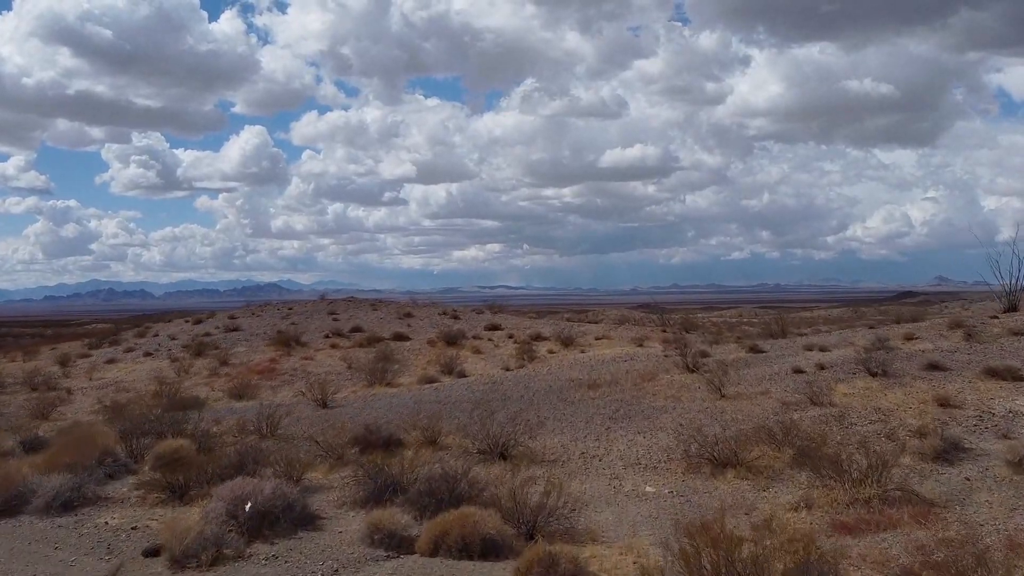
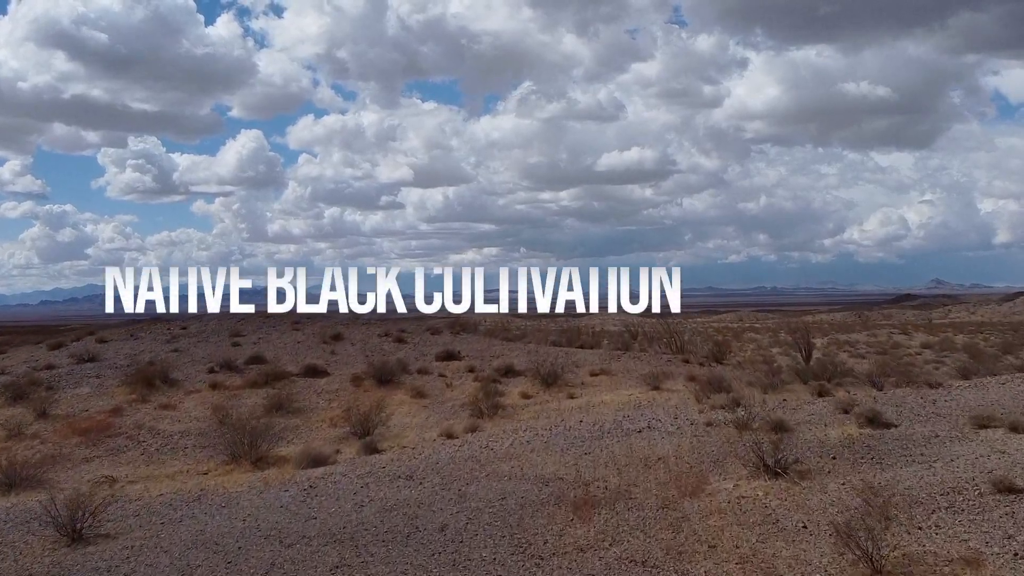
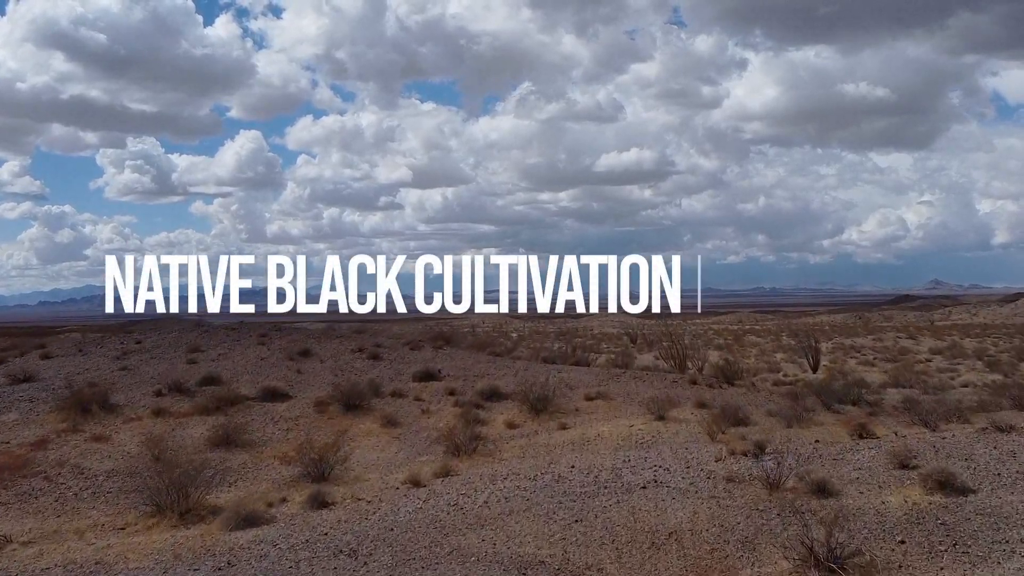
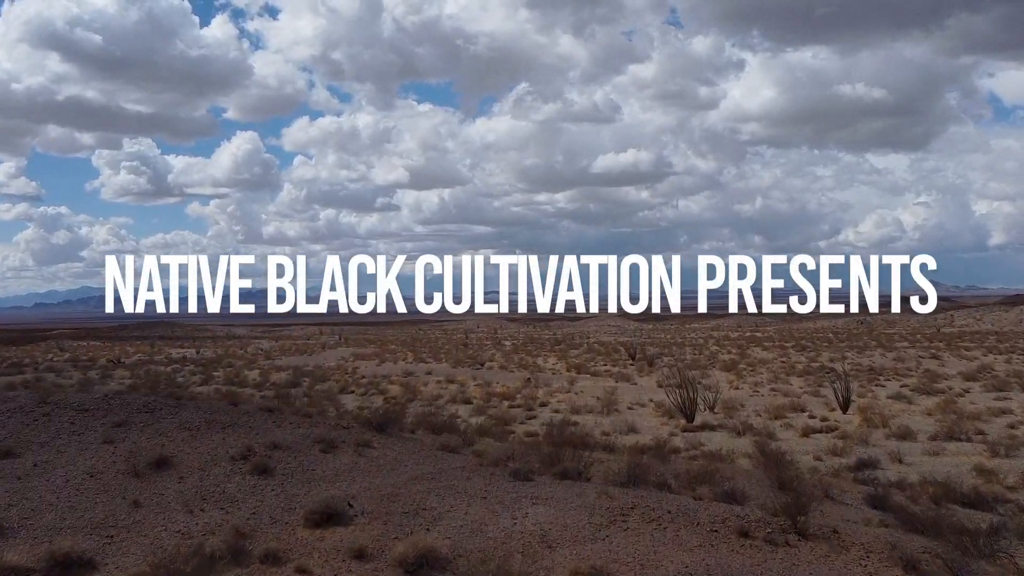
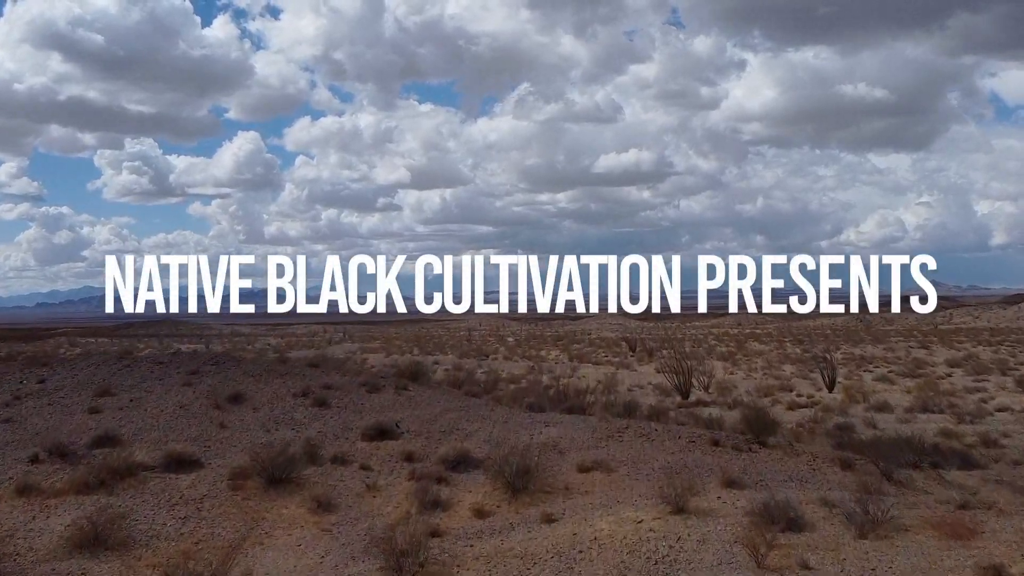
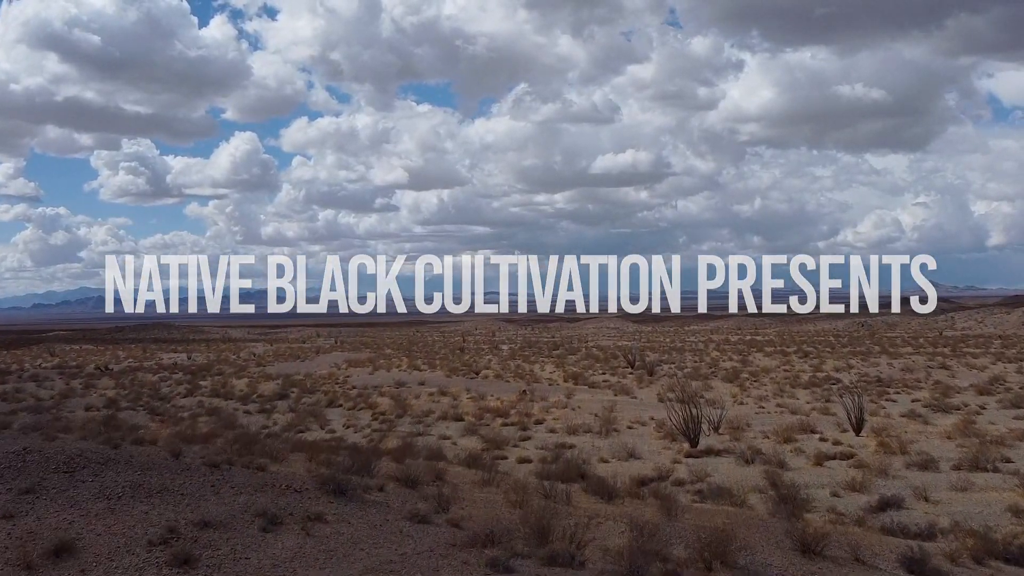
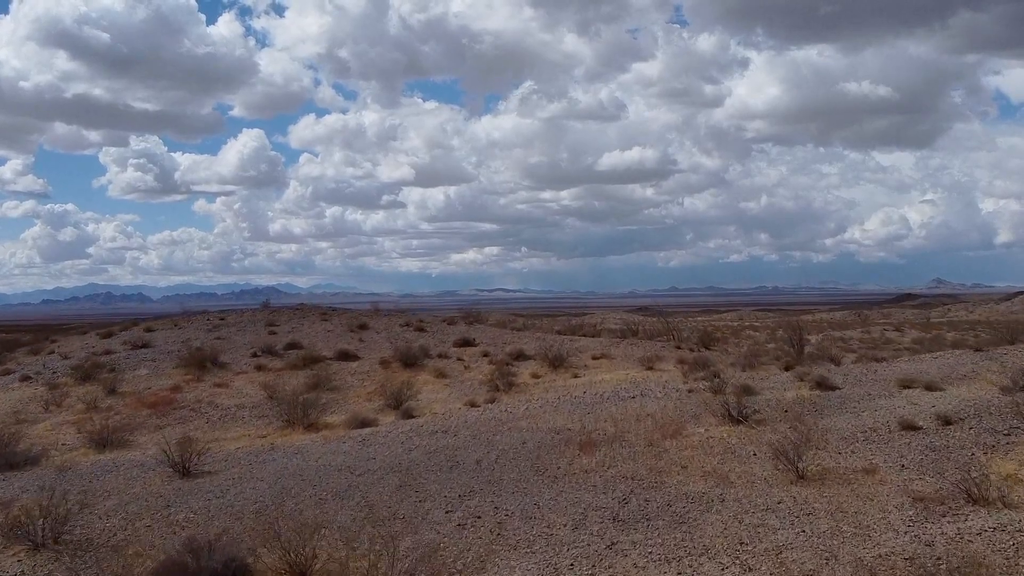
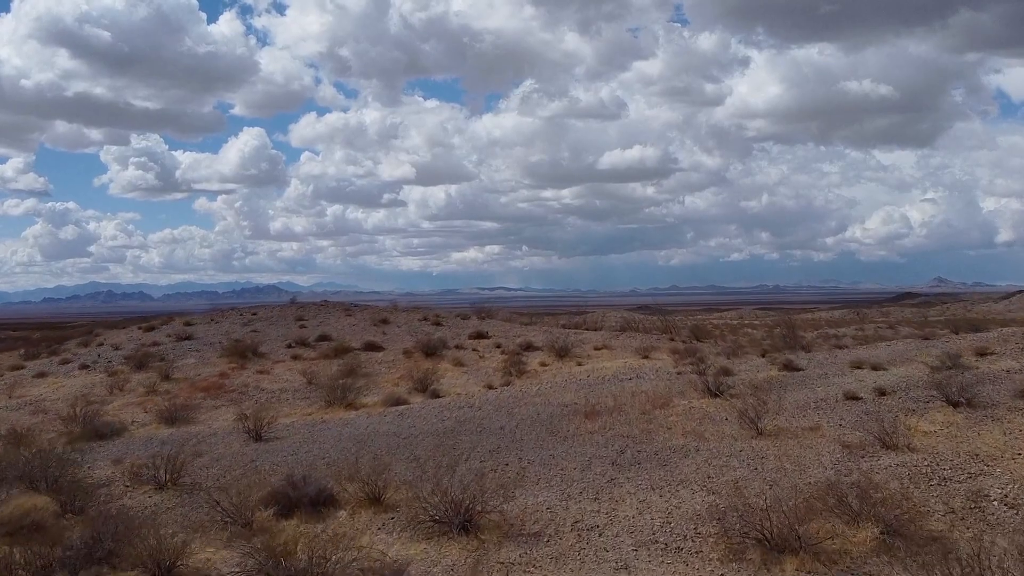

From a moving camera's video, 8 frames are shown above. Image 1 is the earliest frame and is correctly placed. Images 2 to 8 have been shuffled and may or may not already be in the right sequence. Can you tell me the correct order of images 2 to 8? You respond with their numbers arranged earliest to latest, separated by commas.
8, 7, 2, 3, 5, 4, 6
